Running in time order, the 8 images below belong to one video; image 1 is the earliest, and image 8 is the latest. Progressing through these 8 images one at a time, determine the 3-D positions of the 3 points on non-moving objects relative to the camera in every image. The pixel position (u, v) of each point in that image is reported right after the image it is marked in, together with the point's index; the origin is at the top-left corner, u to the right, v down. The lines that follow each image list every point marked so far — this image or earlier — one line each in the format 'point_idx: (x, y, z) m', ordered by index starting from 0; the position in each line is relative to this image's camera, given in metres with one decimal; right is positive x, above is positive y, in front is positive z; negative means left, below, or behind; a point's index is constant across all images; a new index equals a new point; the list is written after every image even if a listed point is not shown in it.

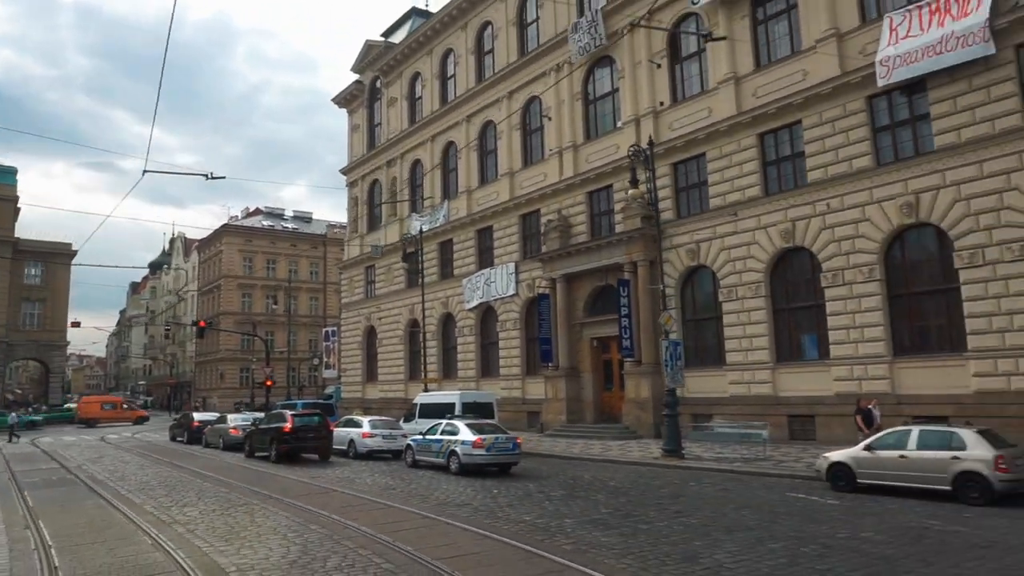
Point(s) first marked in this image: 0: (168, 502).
0: (-6.4, -3.9, +13.2) m
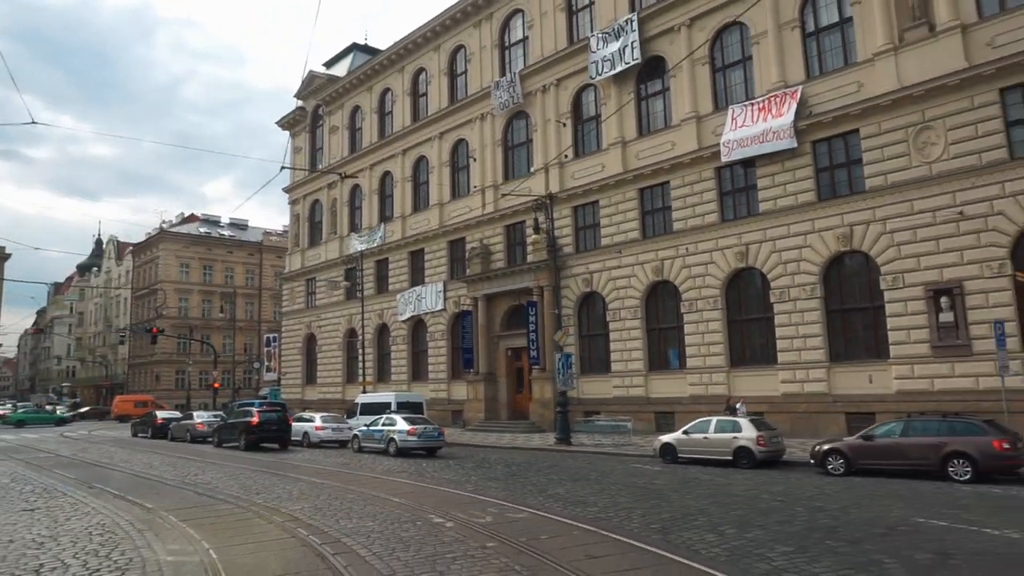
0: (-8.3, -4.6, +17.9) m
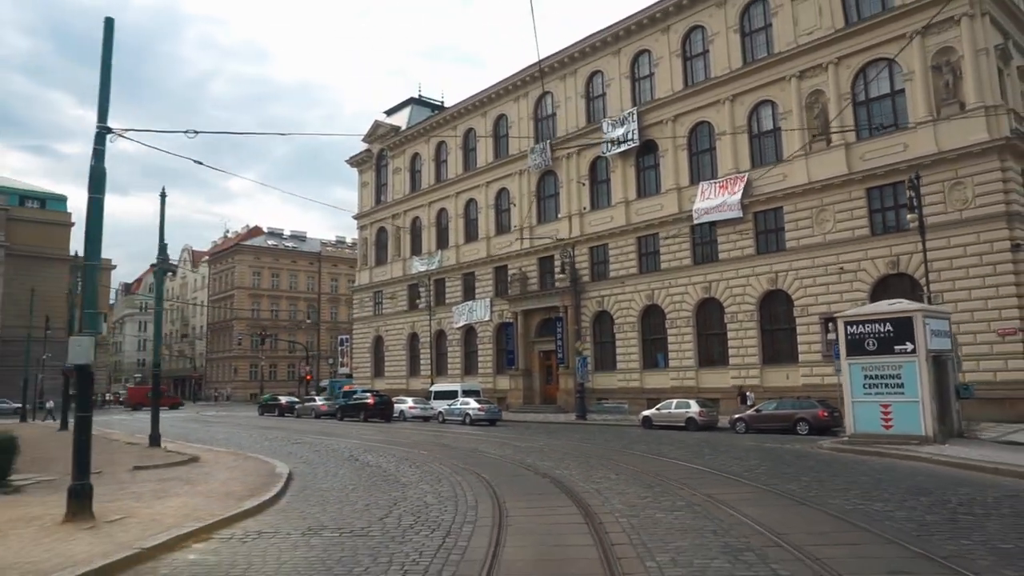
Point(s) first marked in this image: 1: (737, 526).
0: (-6.8, -5.9, +29.7) m
1: (+2.9, -3.1, +9.7) m
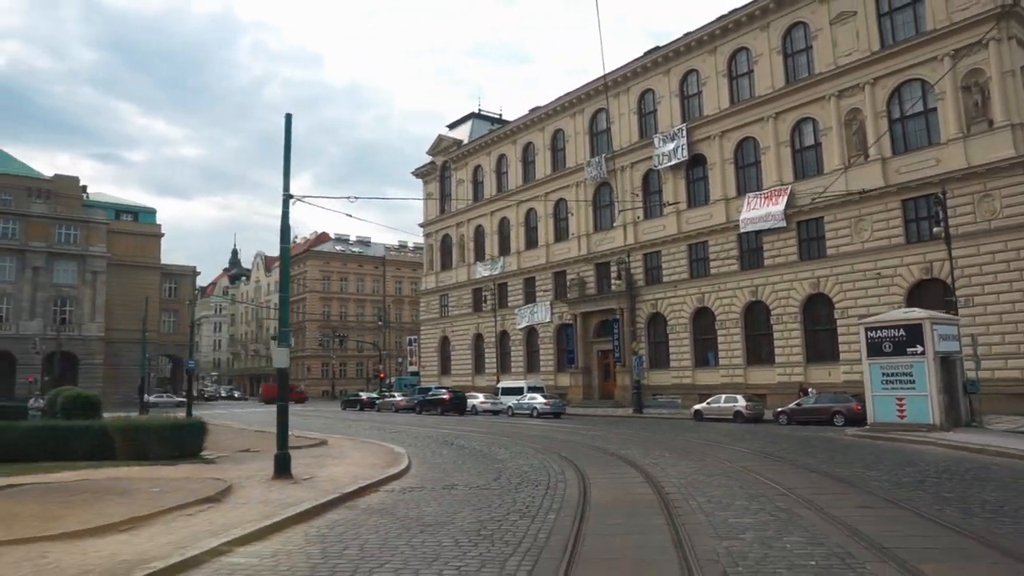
0: (-3.9, -6.3, +33.9) m
1: (+4.4, -3.5, +13.2) m
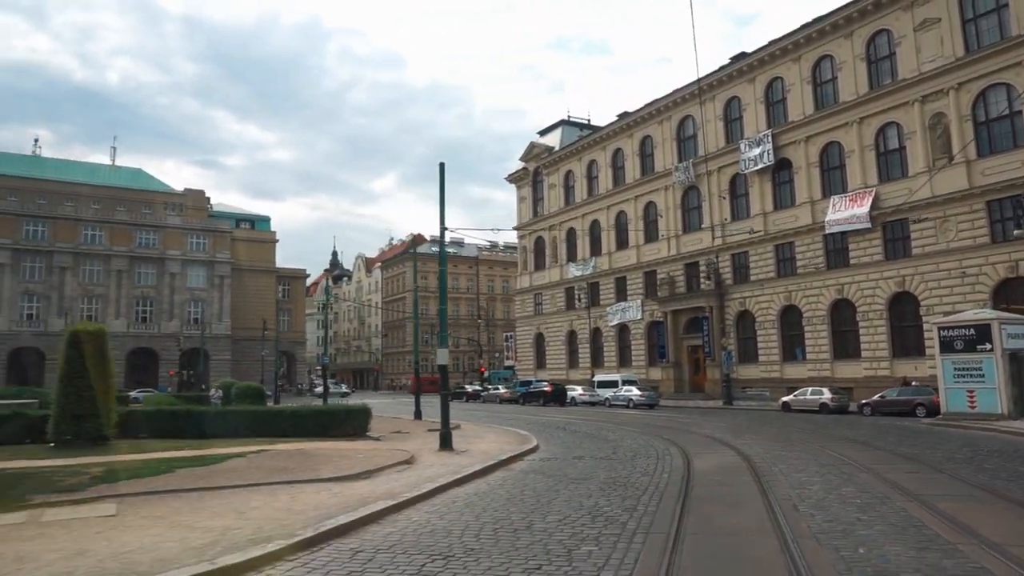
0: (+1.2, -6.5, +37.8) m
1: (+7.1, -3.8, +16.3) m
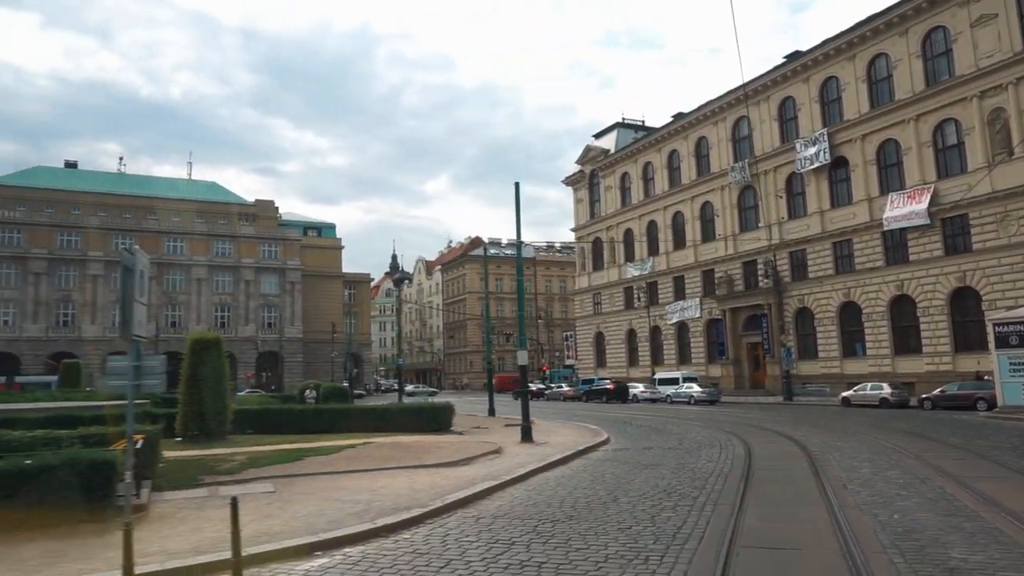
0: (+4.8, -6.6, +39.6) m
1: (+9.0, -3.8, +17.7) m
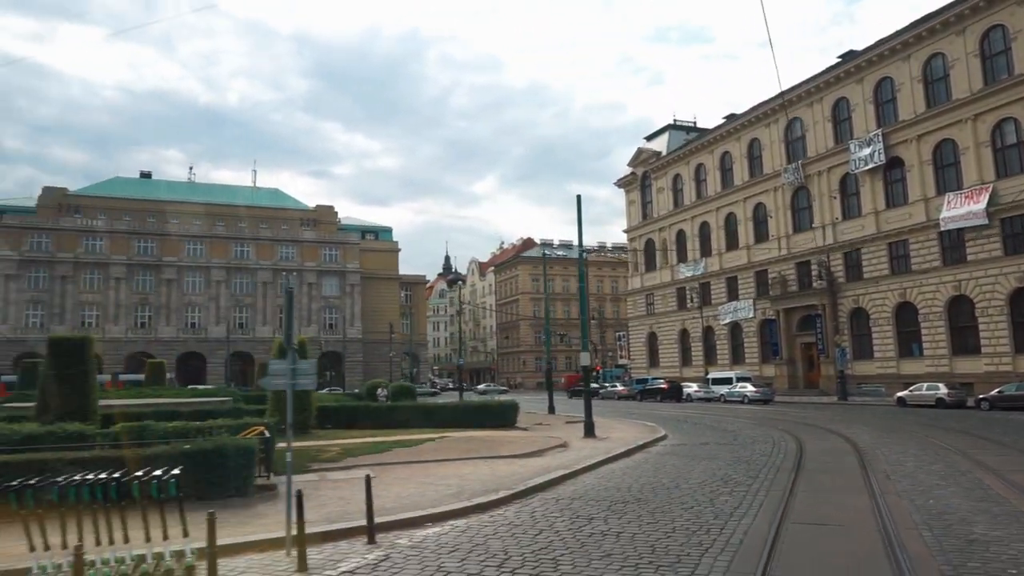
0: (+8.0, -6.7, +40.8) m
1: (+10.7, -4.0, +18.7) m
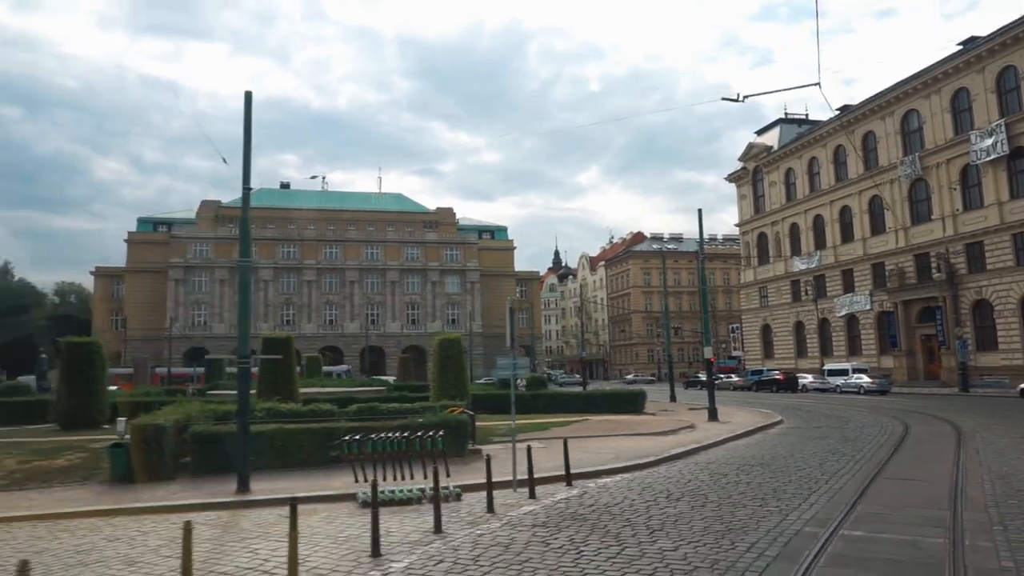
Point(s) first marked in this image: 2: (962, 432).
0: (+15.3, -6.5, +43.0) m
1: (+14.8, -4.0, +20.7) m
2: (+12.1, -3.9, +19.5) m
